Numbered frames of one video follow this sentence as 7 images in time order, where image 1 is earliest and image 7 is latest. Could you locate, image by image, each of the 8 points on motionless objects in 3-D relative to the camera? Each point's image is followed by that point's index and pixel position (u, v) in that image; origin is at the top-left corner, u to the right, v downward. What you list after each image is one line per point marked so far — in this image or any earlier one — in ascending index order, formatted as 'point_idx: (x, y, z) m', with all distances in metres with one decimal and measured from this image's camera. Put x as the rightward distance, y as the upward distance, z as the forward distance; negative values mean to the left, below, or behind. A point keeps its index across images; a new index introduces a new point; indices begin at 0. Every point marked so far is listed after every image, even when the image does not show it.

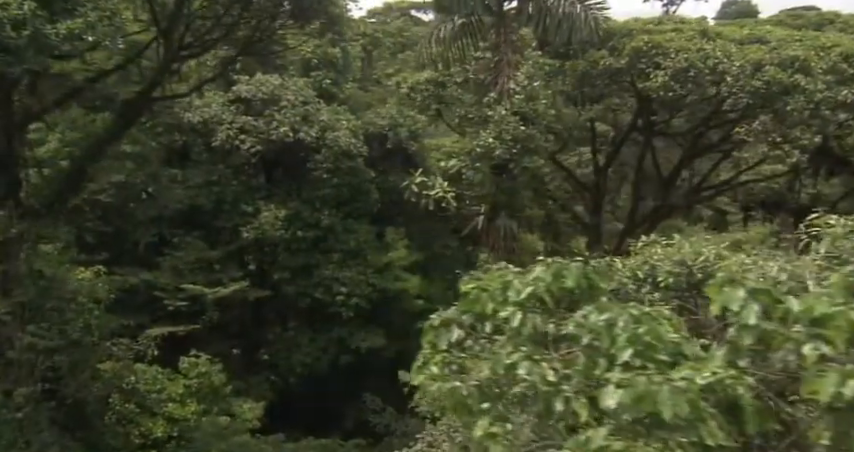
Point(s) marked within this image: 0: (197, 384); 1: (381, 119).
0: (-3.3, -2.3, +13.4) m
1: (-1.0, +2.2, +19.2) m
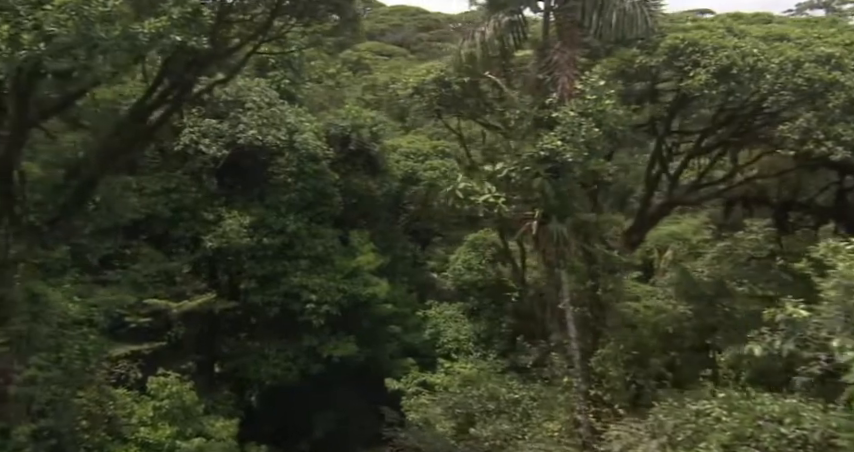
0: (-3.5, -2.4, +12.7) m
1: (-1.7, +2.1, +18.6) m
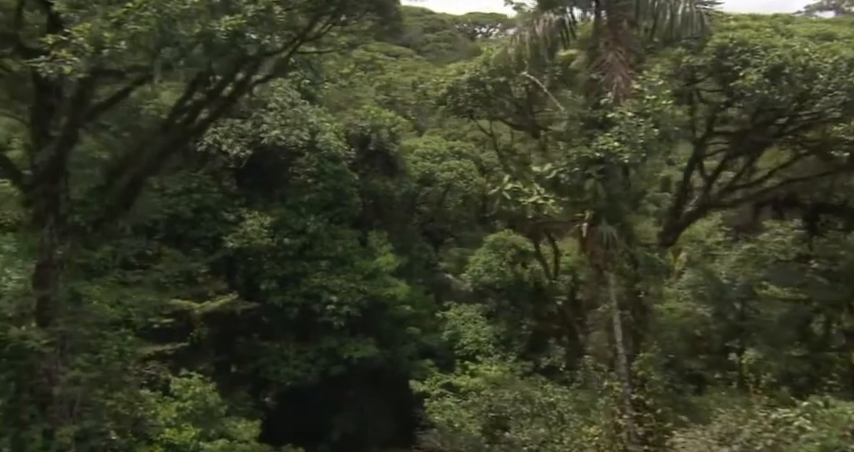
0: (-3.2, -2.4, +12.7) m
1: (-1.3, +2.1, +18.6) m
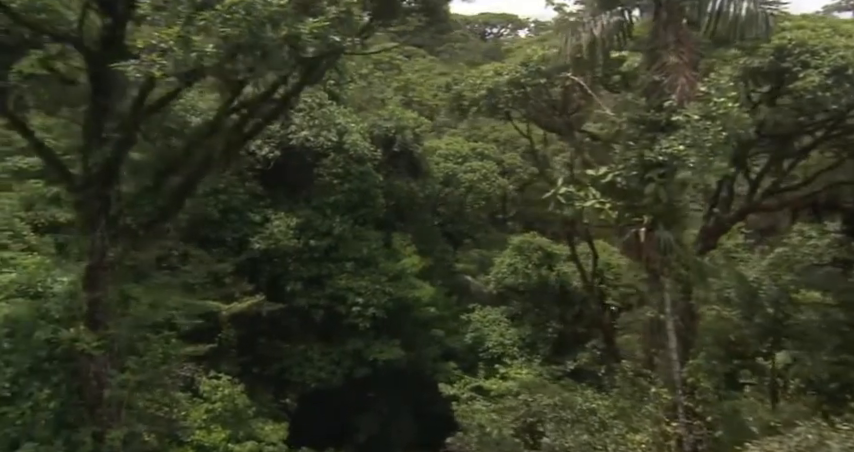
0: (-2.8, -2.4, +12.6) m
1: (-0.8, +2.1, +18.5) m
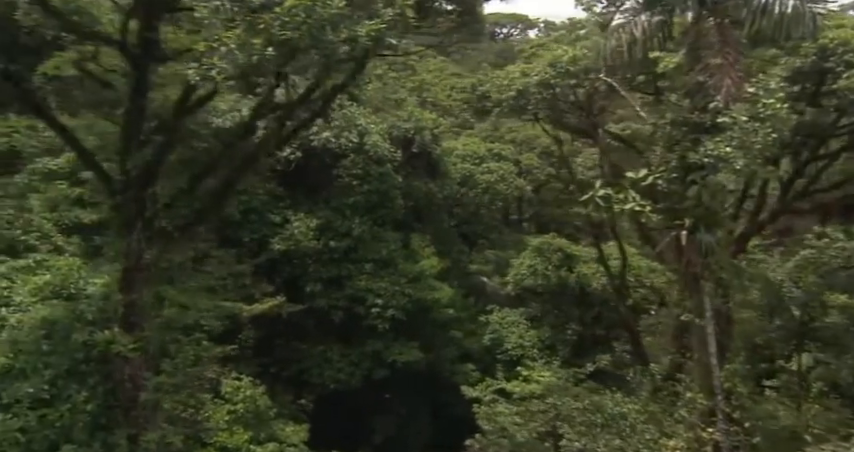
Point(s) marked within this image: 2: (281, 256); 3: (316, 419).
0: (-2.5, -2.4, +12.6) m
1: (-0.5, +2.0, +18.5) m
2: (-2.5, -0.5, +15.8) m
3: (-2.0, -3.6, +17.2) m
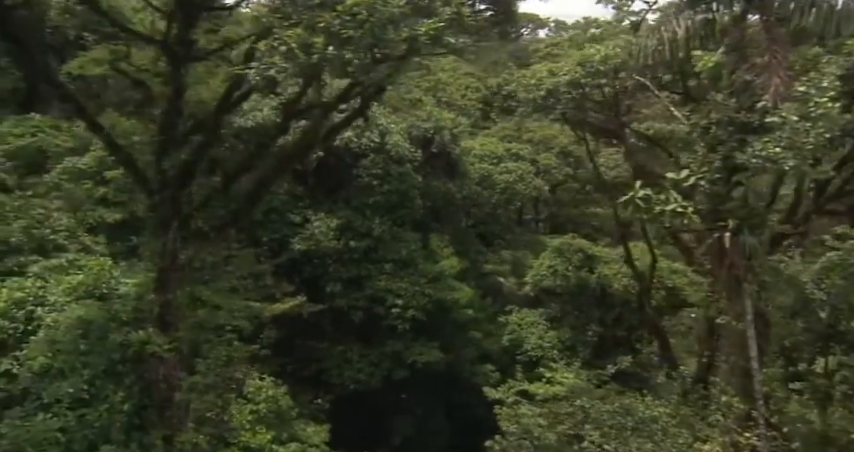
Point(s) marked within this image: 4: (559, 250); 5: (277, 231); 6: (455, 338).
0: (-2.2, -2.4, +12.5) m
1: (-0.1, +2.0, +18.4) m
2: (-2.1, -0.5, +15.7) m
3: (-1.7, -3.6, +17.2) m
4: (+2.3, -0.4, +16.5) m
5: (-2.5, -0.1, +15.7) m
6: (+0.5, -2.1, +17.2) m
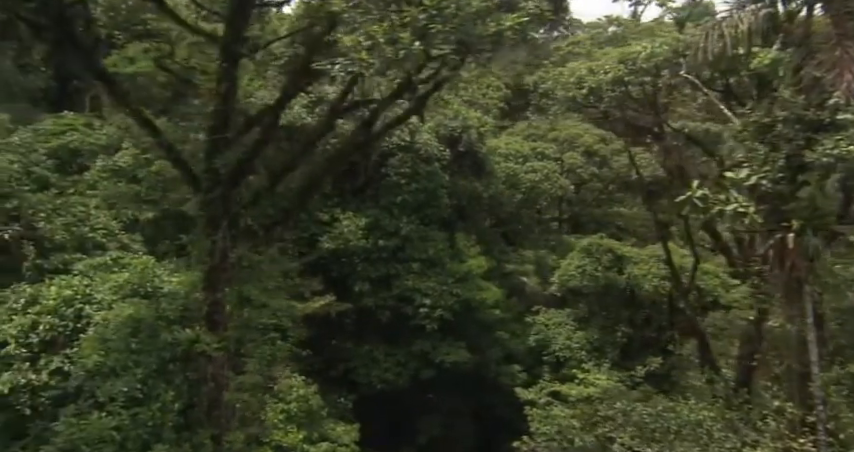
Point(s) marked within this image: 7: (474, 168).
0: (-1.7, -2.4, +12.5) m
1: (+0.5, +2.1, +18.3) m
2: (-1.6, -0.5, +15.7) m
3: (-1.2, -3.5, +17.1) m
4: (+2.8, -0.4, +16.3) m
5: (-2.0, 0.0, +15.6) m
6: (+1.0, -2.0, +17.1) m
7: (+1.0, +1.2, +18.6) m
